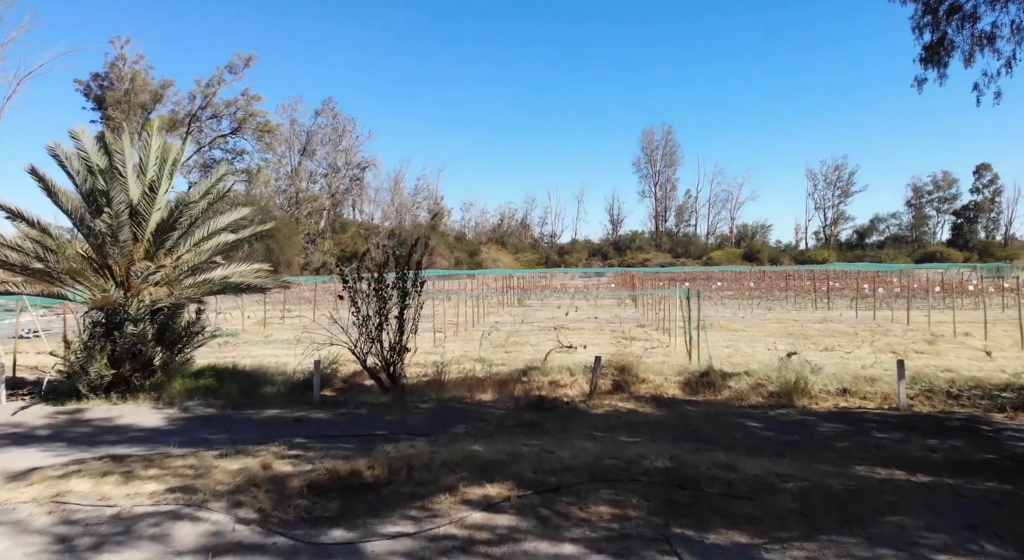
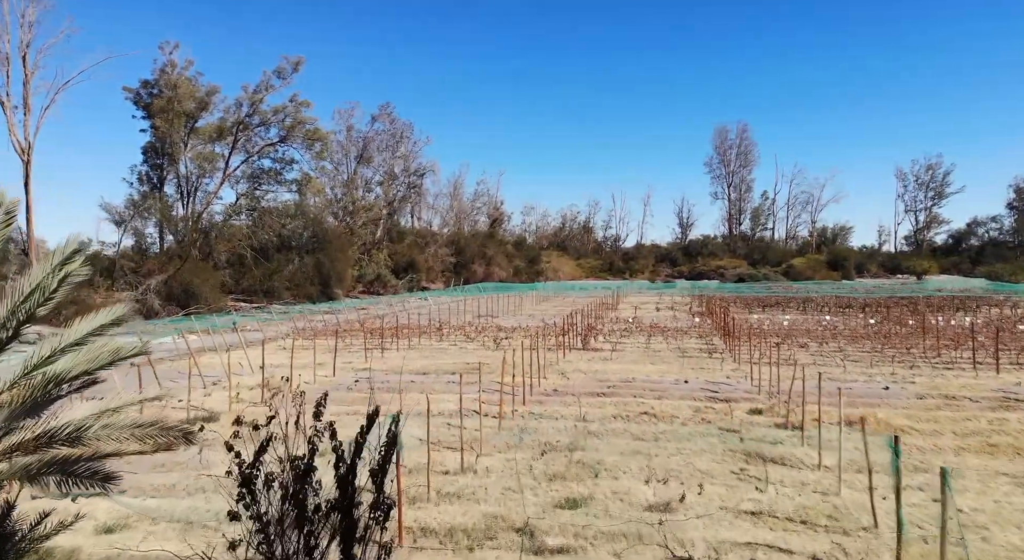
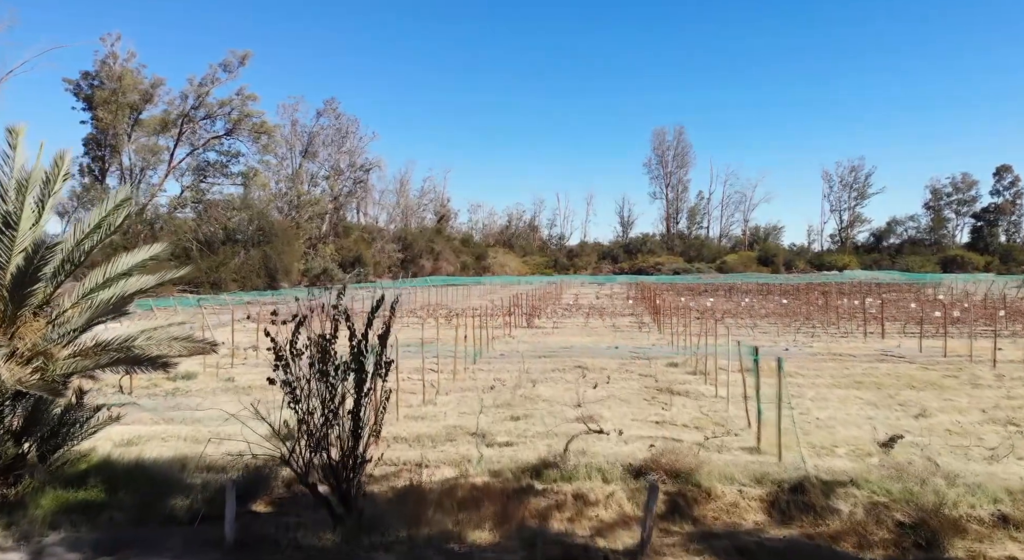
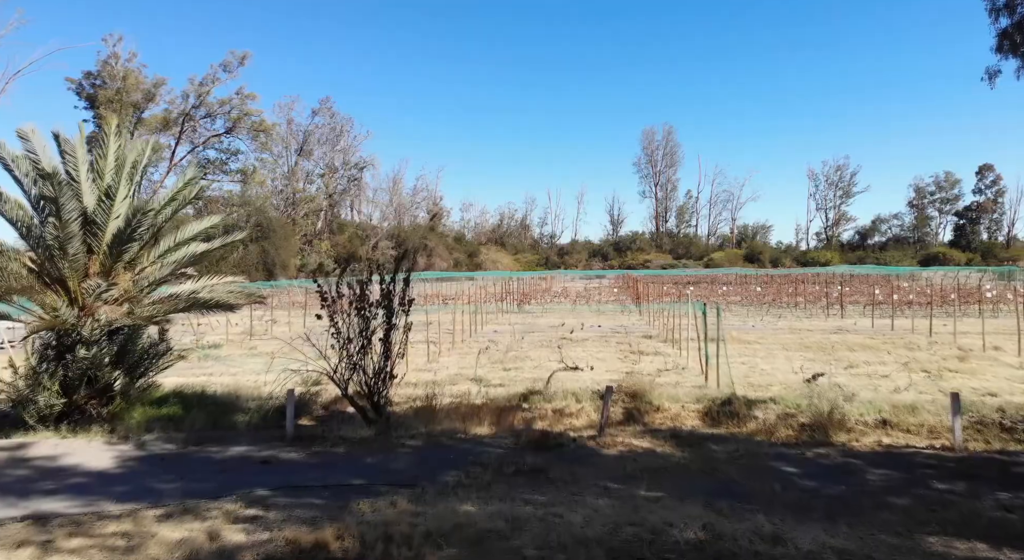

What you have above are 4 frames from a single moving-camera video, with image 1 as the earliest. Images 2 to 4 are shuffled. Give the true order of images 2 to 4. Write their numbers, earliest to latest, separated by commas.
4, 3, 2
